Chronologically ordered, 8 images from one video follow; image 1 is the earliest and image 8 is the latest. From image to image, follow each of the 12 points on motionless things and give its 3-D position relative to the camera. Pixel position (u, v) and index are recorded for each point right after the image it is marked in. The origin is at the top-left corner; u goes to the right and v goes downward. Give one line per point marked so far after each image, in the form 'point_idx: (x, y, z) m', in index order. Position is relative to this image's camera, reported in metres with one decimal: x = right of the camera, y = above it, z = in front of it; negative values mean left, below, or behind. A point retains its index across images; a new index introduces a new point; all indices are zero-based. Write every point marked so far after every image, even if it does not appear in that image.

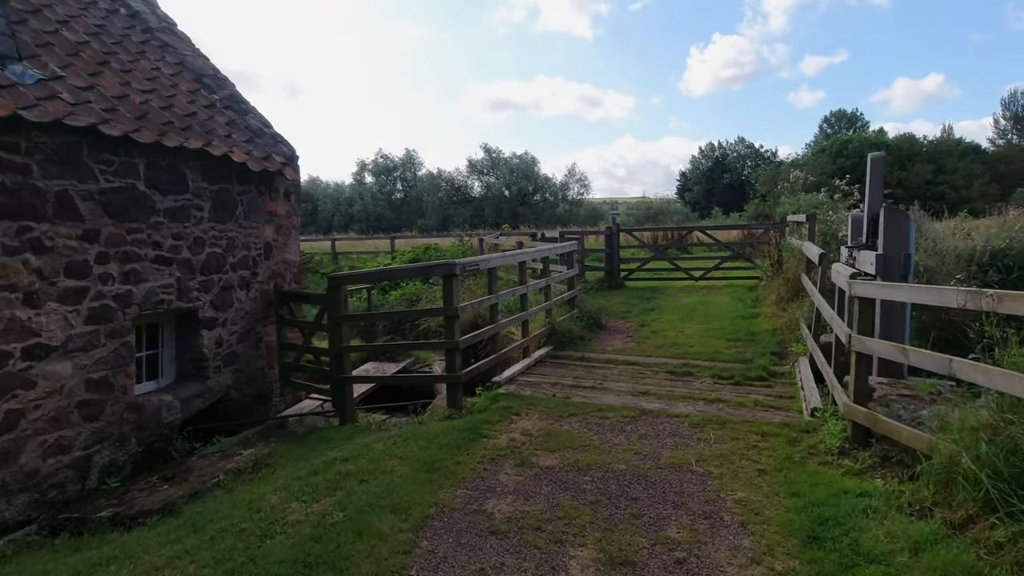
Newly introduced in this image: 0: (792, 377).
0: (+3.1, -1.0, +6.1) m
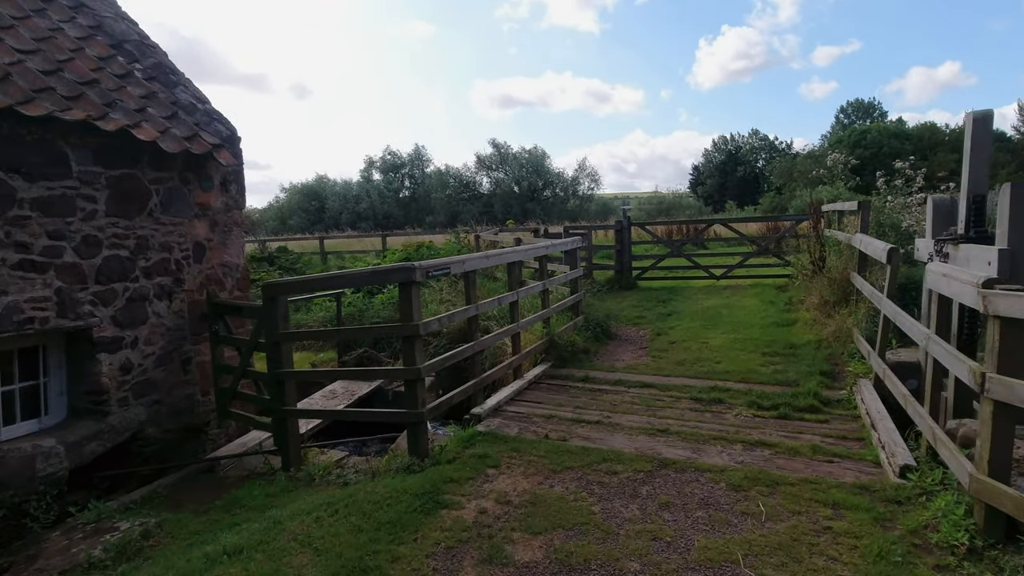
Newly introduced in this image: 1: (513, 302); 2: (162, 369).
0: (+2.9, -1.0, +4.8) m
1: (0.0, -0.2, +5.9) m
2: (-3.2, -0.7, +5.1) m
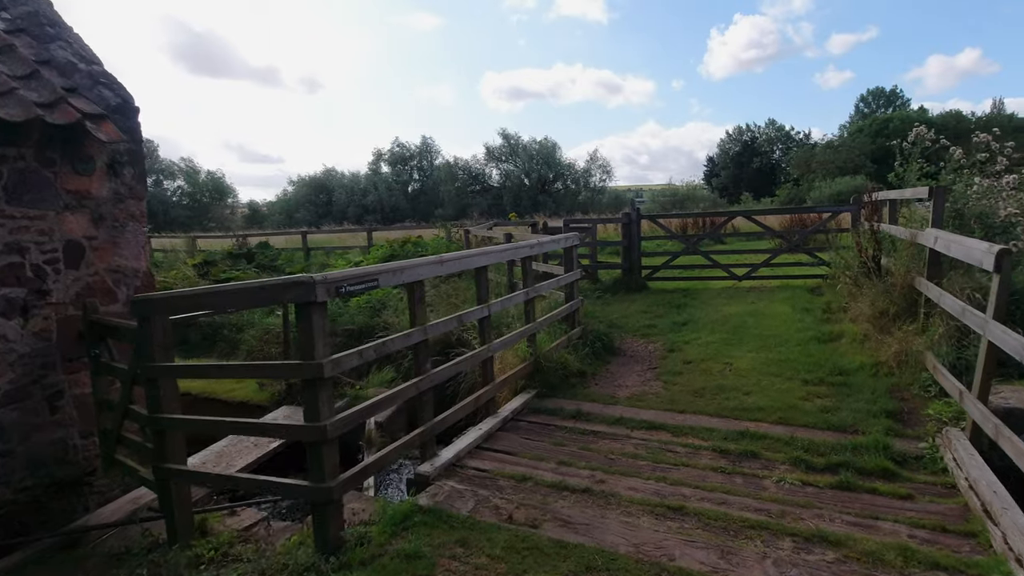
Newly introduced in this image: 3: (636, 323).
0: (+2.7, -1.1, +3.5) m
1: (-0.2, -0.3, +4.6) m
2: (-3.5, -0.8, +3.8) m
3: (+1.7, -0.5, +7.7) m
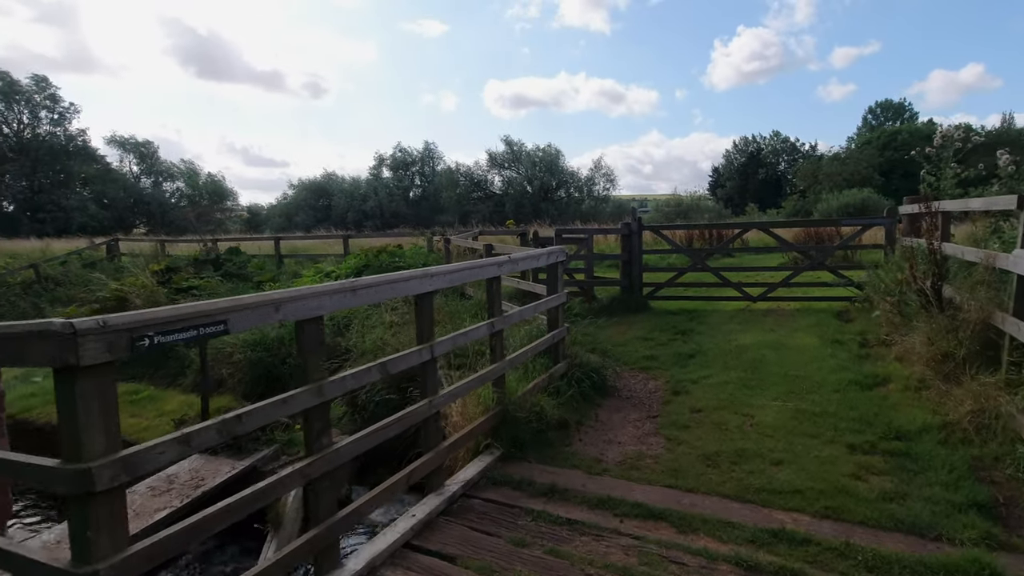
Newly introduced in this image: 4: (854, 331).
0: (+2.4, -1.4, +2.3) m
1: (-0.5, -0.5, +3.4) m
2: (-3.8, -1.0, +2.7) m
3: (+1.4, -0.8, +6.6) m
4: (+3.9, -0.5, +6.3) m
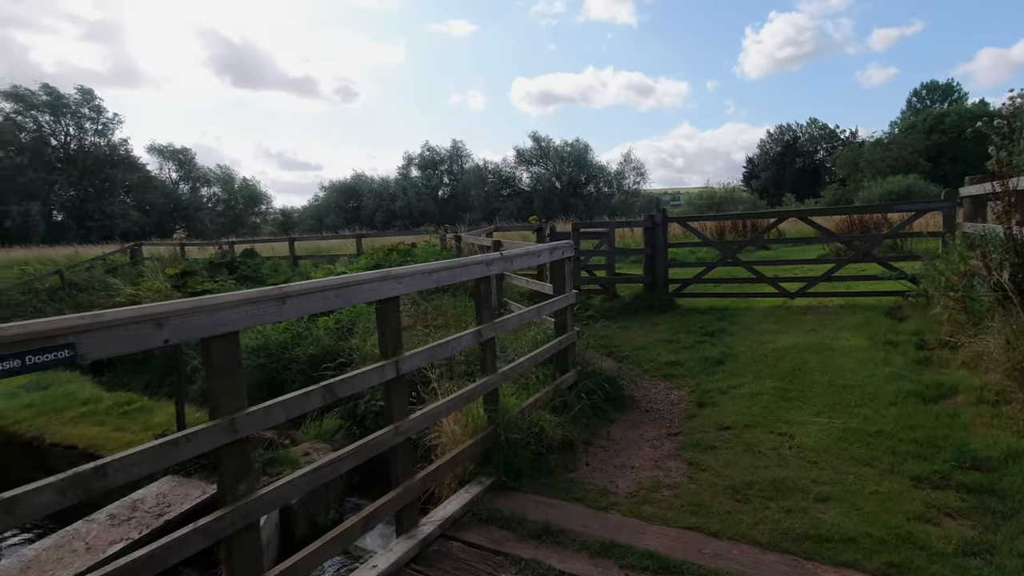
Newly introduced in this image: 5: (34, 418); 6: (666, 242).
0: (+2.2, -1.3, +1.6) m
1: (-0.6, -0.5, +2.9) m
2: (-3.9, -1.0, +2.3) m
3: (+1.5, -0.7, +5.9) m
4: (+4.0, -0.4, +5.5) m
5: (-5.4, -1.4, +6.3) m
6: (+2.3, +0.7, +8.3) m
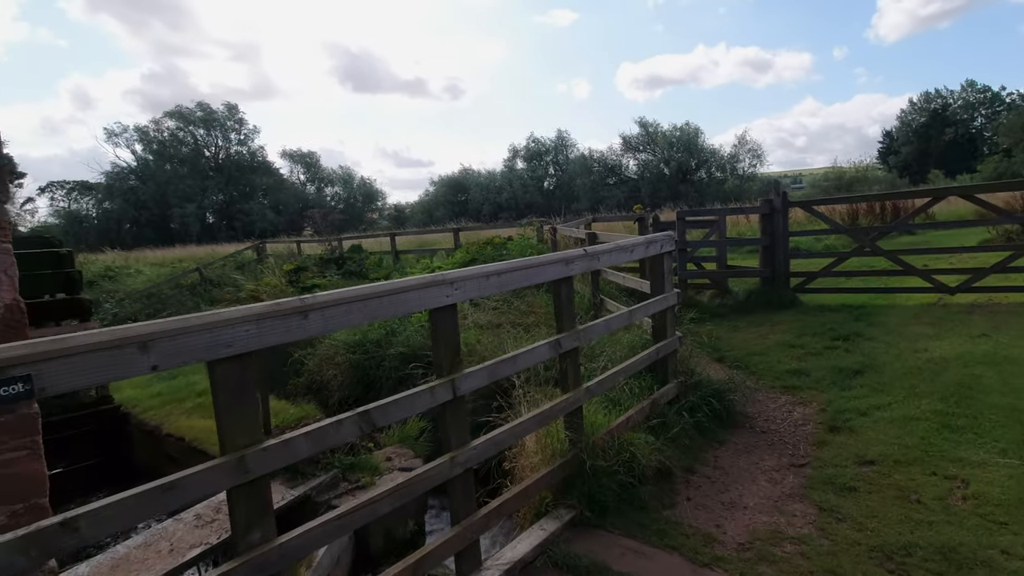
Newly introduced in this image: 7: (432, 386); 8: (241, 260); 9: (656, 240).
0: (+2.3, -1.4, +0.7) m
1: (-0.3, -0.5, +2.5) m
2: (-3.6, -1.1, +2.6) m
3: (+2.4, -0.7, +5.1) m
4: (+4.7, -0.4, +4.2) m
5: (-4.3, -1.4, +6.7) m
6: (+3.6, +0.8, +7.2) m
7: (-0.3, -0.4, +2.3) m
8: (-8.6, +0.9, +17.7) m
9: (+1.0, +0.3, +4.0) m
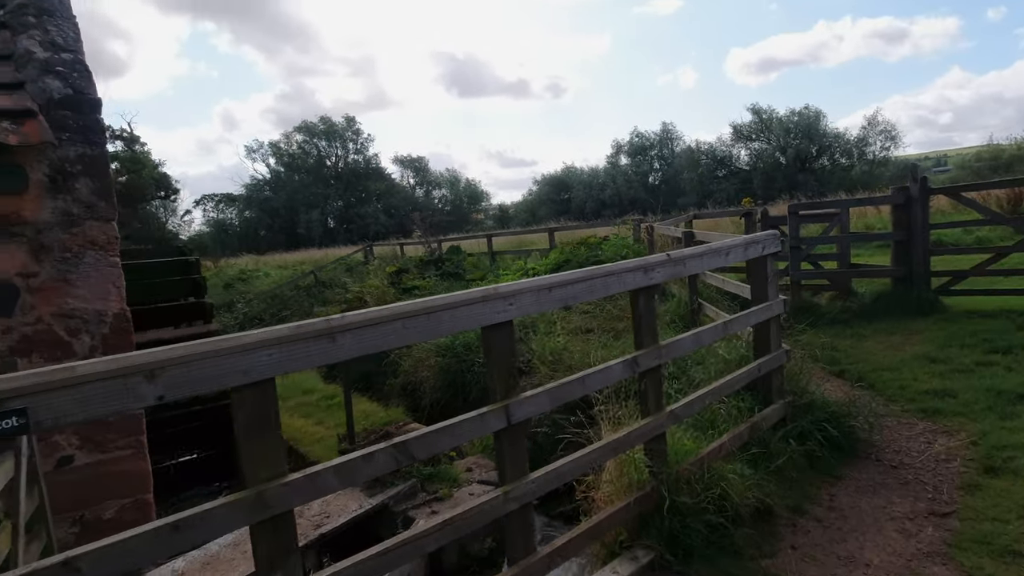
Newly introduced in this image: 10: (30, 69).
0: (+2.1, -1.4, 0.0) m
1: (0.0, -0.6, +2.2) m
2: (-3.3, -1.2, +2.9) m
3: (+3.1, -0.7, +4.3) m
4: (+5.2, -0.4, +3.0) m
5: (-3.2, -1.5, +7.2) m
6: (+4.6, +0.7, +6.2) m
7: (-0.1, -0.5, +2.1) m
8: (-5.4, +0.8, +18.8) m
9: (+1.5, +0.3, +3.5) m
10: (-3.0, +1.4, +3.4) m
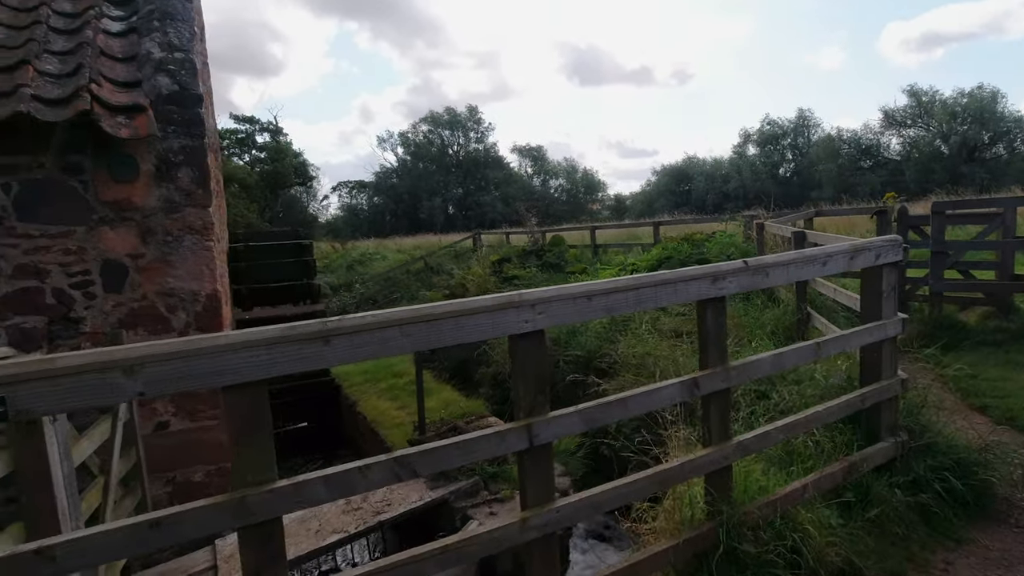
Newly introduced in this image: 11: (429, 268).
0: (+1.7, -1.6, -0.6) m
1: (+0.1, -0.6, +2.0) m
2: (-3.0, -1.0, +3.4) m
3: (+3.5, -0.9, +3.4) m
4: (+5.4, -0.7, +1.8) m
5: (-2.1, -1.3, +7.5) m
6: (+5.5, +0.5, +5.0) m
7: (0.0, -0.5, +1.9) m
8: (-1.8, +1.3, +19.3) m
9: (+1.9, +0.2, +2.9) m
10: (-2.5, +1.5, +3.8) m
11: (-2.7, +0.6, +17.5) m
